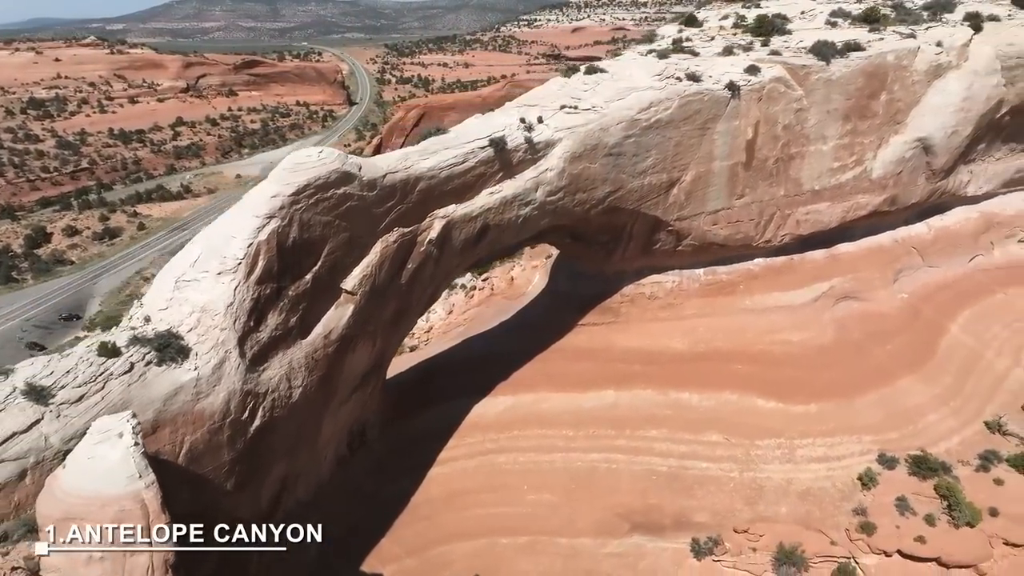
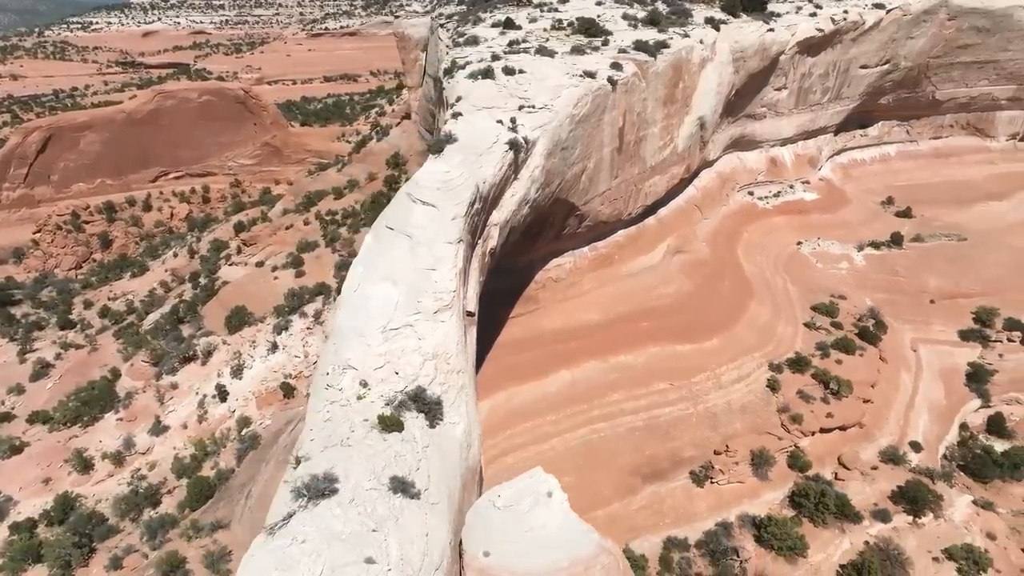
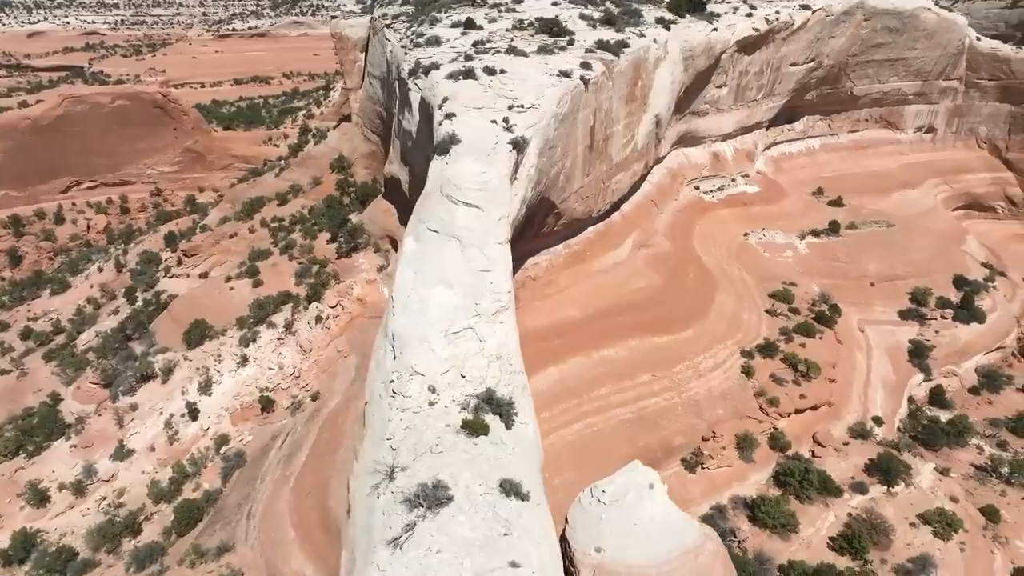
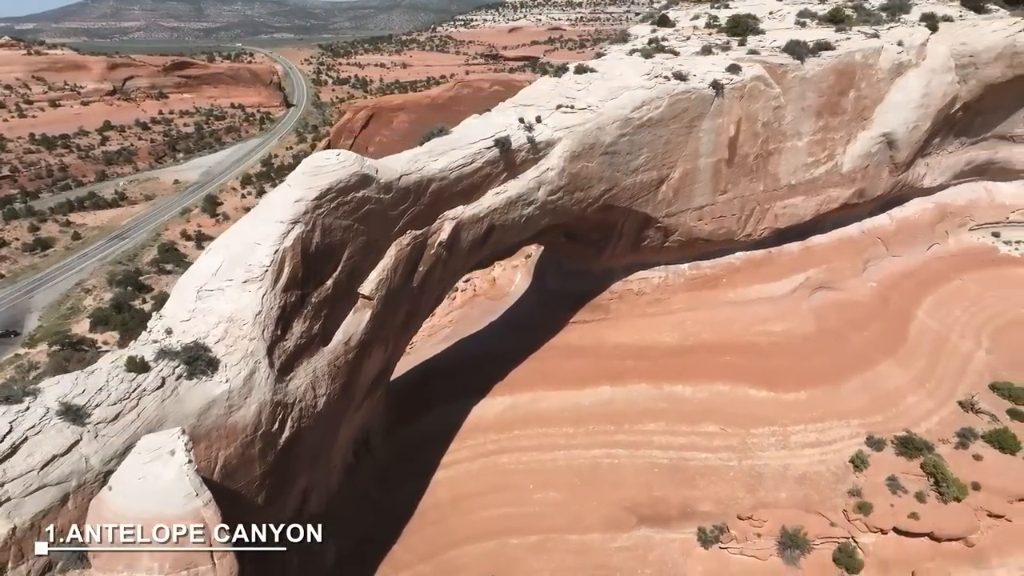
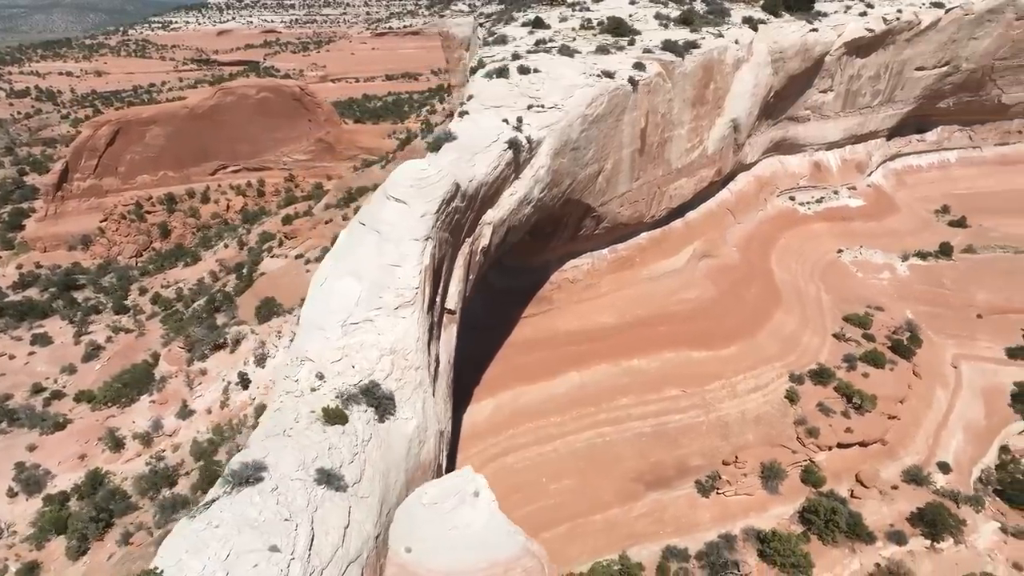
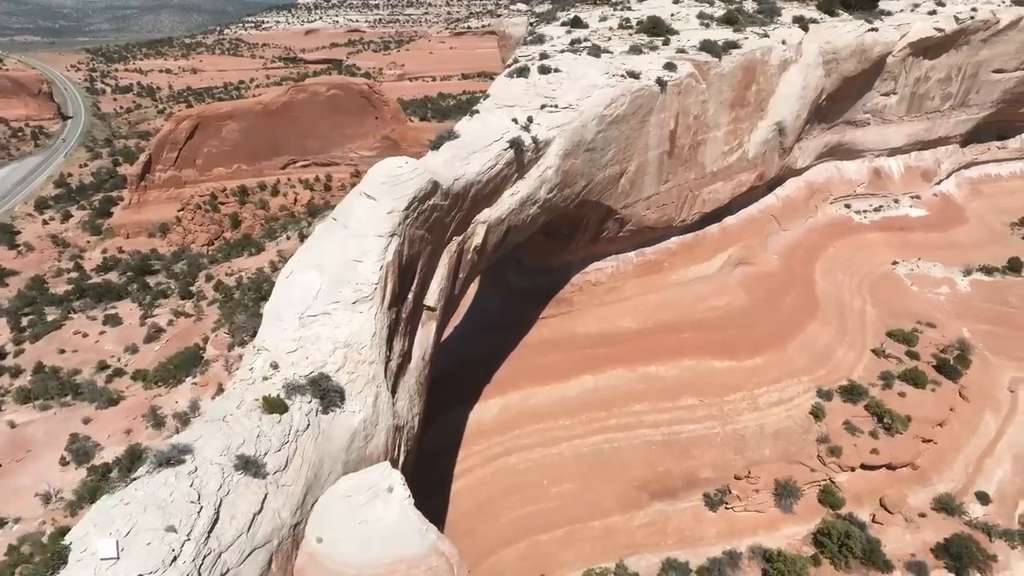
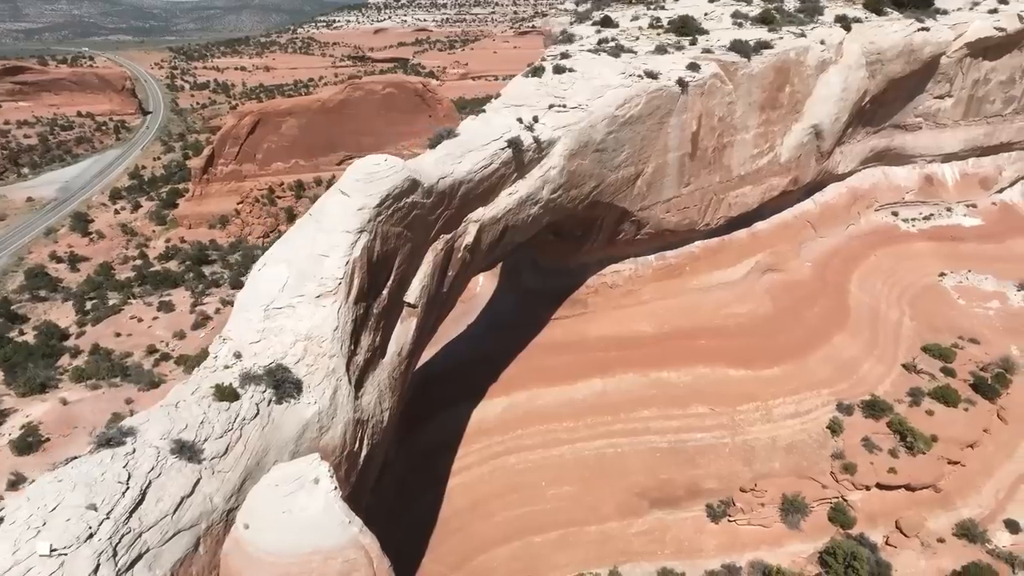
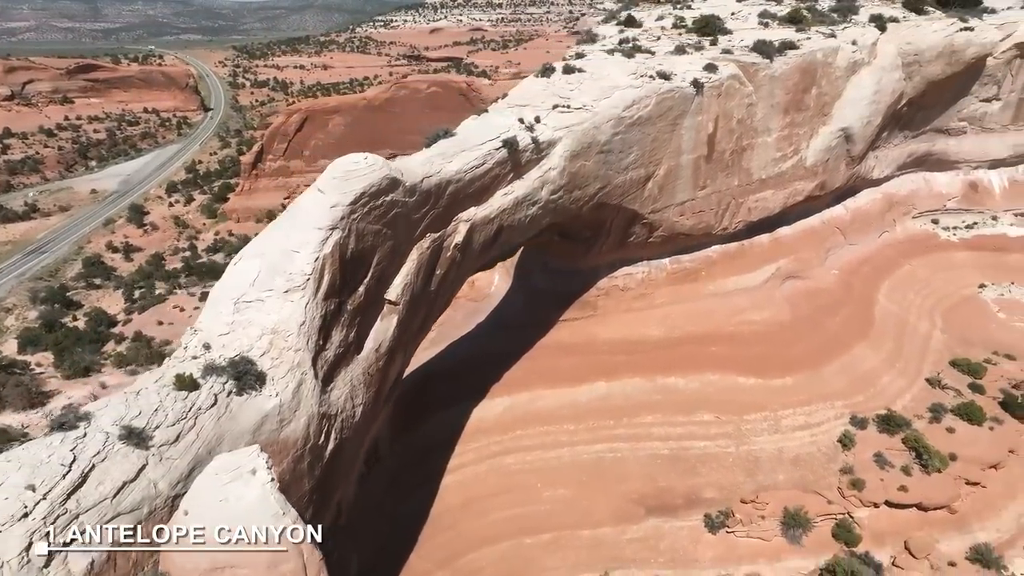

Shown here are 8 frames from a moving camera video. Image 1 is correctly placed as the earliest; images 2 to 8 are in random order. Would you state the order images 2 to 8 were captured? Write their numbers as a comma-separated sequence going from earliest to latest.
4, 8, 7, 6, 5, 2, 3
